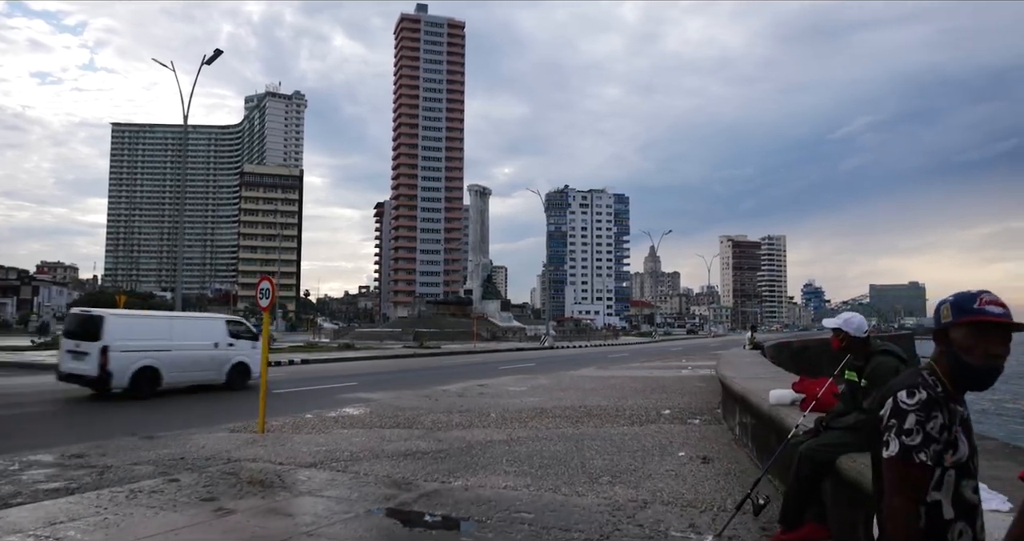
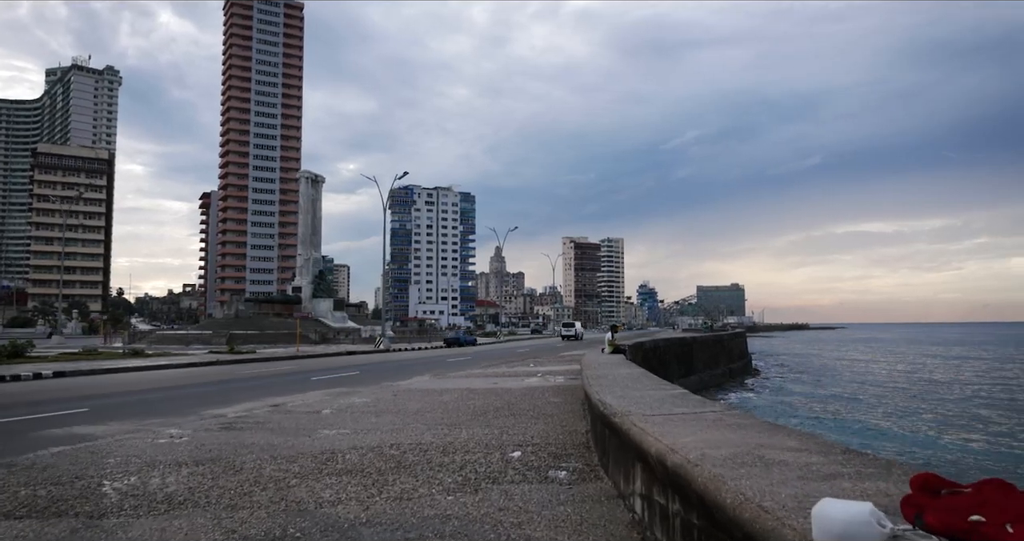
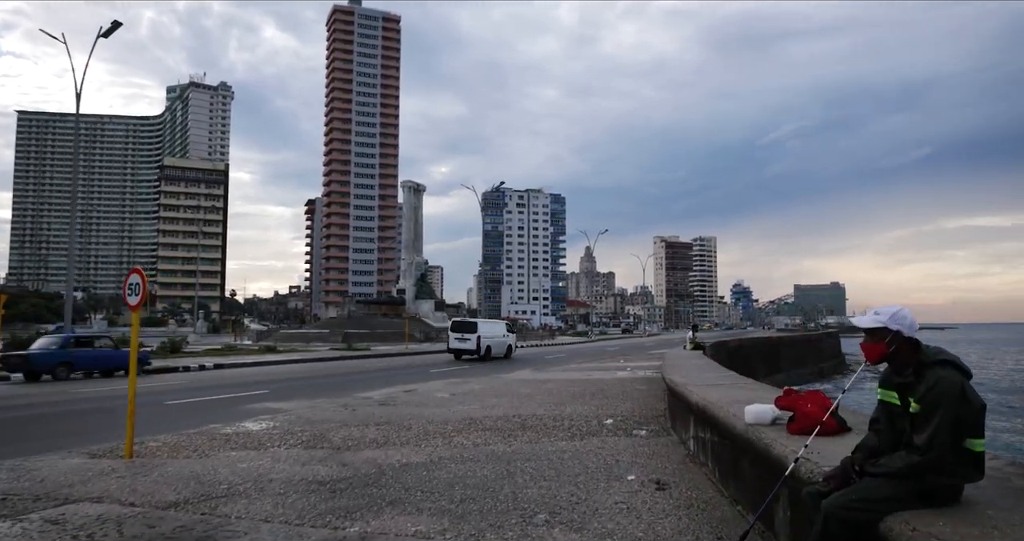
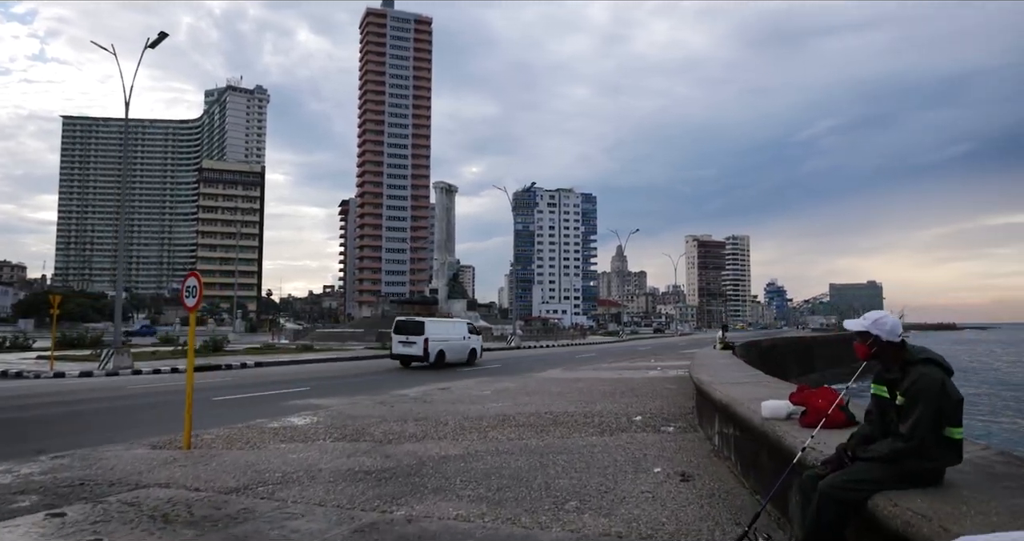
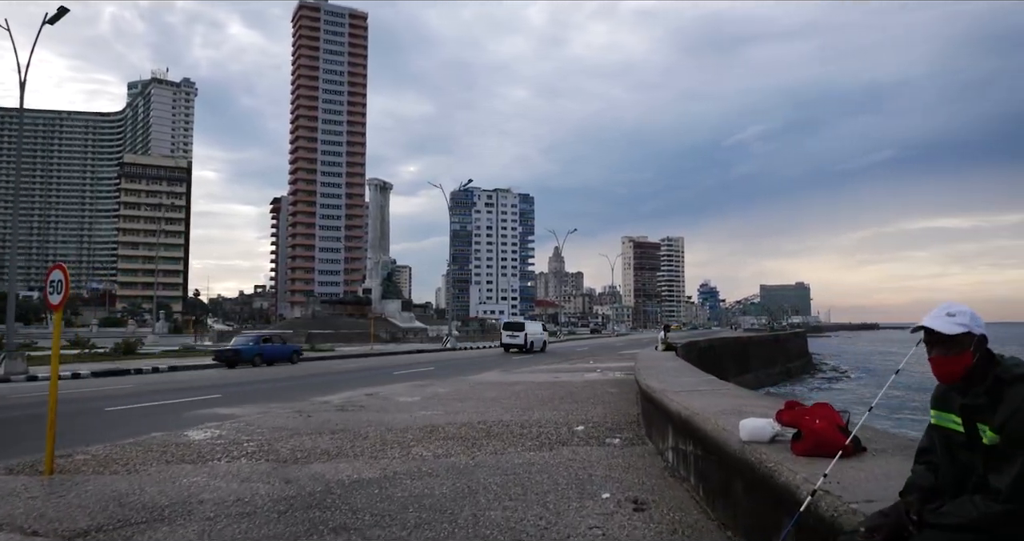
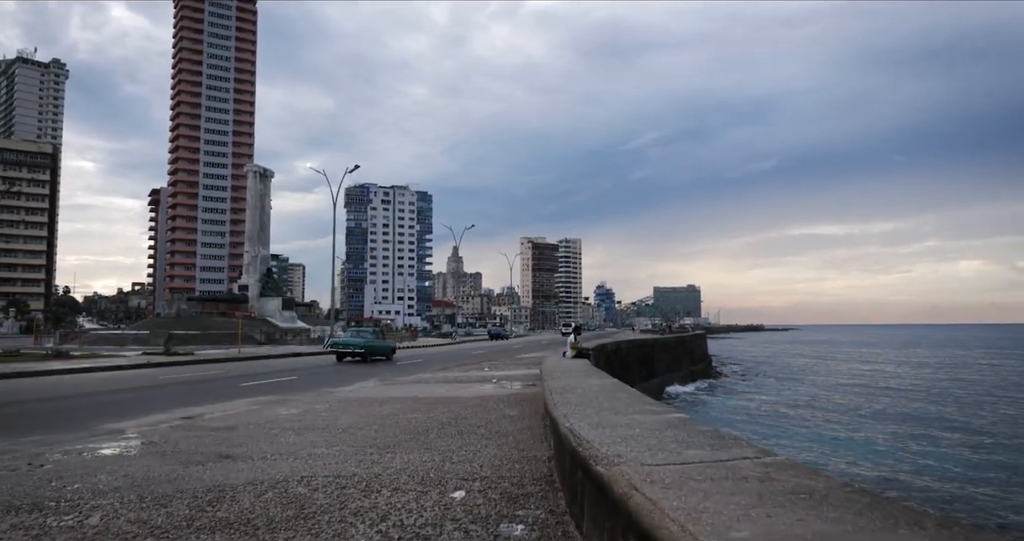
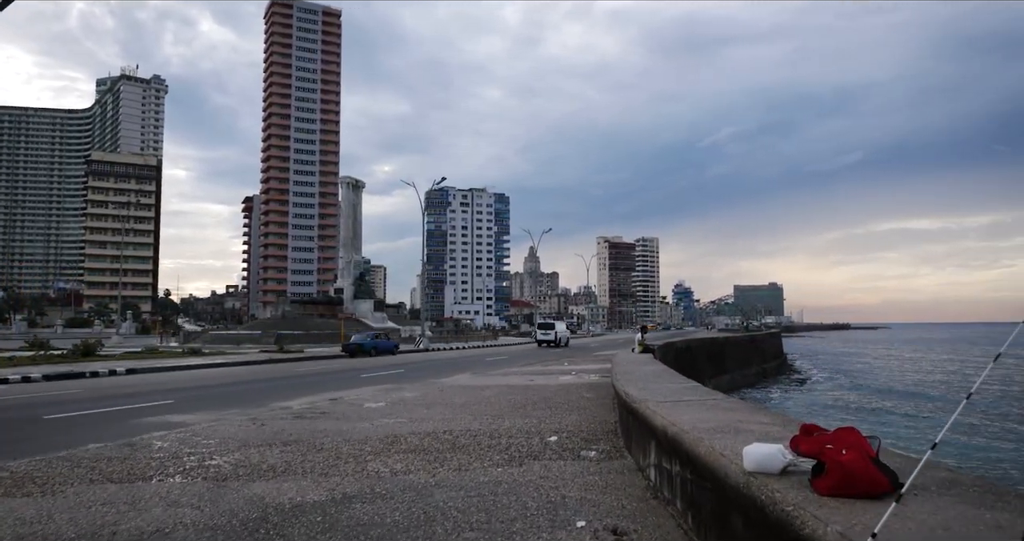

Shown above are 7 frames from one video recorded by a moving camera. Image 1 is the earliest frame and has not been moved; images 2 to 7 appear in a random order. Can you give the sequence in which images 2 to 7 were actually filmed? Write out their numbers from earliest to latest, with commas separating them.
4, 3, 5, 7, 2, 6
